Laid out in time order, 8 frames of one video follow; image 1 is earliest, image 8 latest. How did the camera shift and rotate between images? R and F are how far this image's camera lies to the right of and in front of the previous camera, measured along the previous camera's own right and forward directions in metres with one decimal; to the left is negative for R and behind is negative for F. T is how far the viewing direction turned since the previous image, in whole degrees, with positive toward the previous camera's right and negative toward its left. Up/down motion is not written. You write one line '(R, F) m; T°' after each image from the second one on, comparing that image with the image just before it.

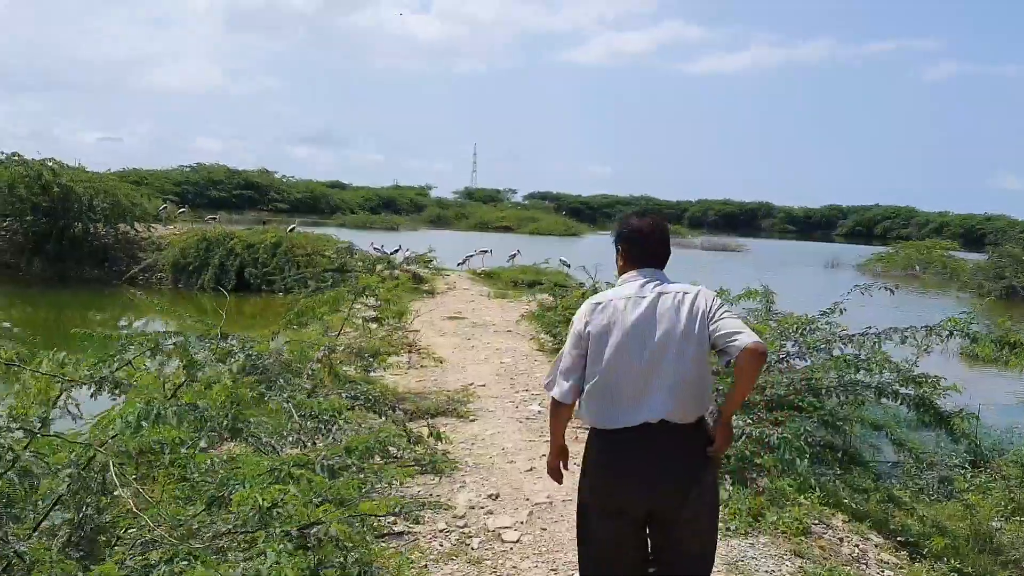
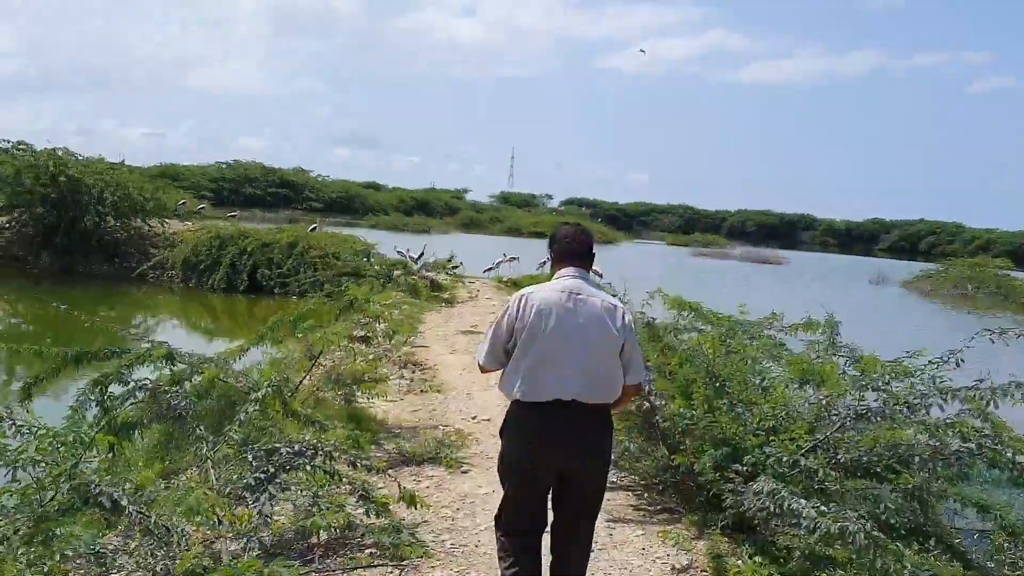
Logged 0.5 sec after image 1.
(+0.2, +1.6) m; -2°
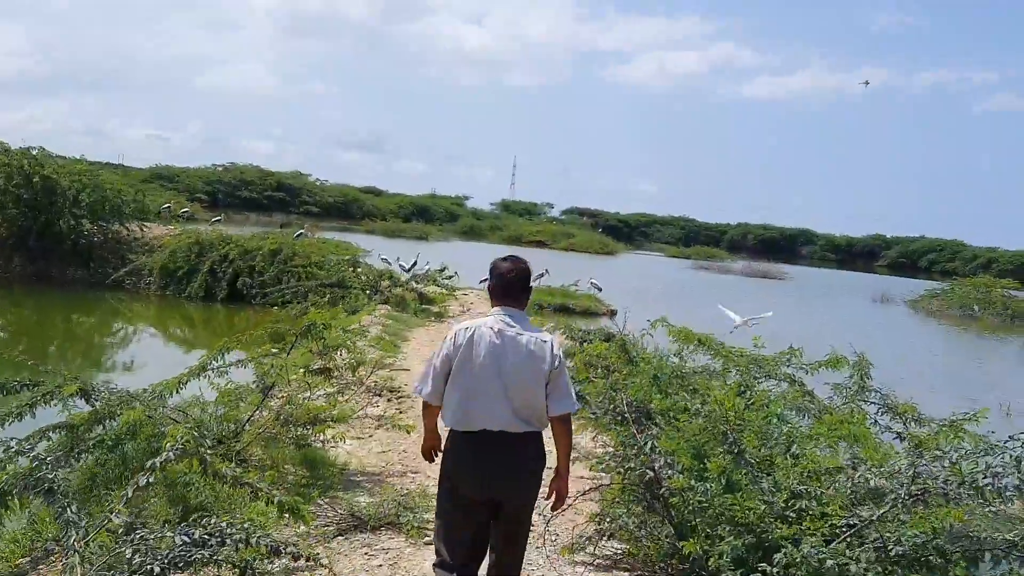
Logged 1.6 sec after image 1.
(+0.1, +1.1) m; 0°
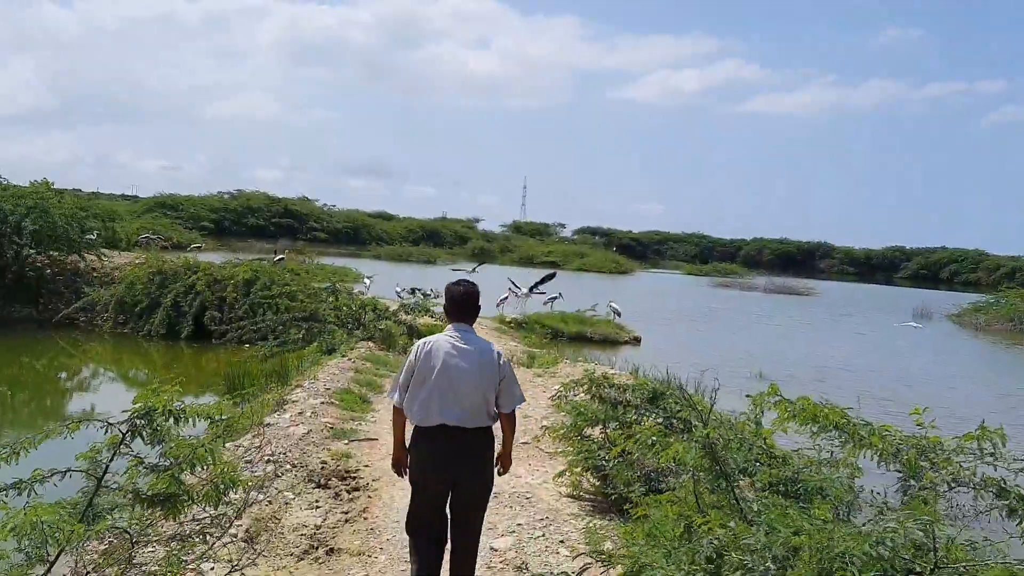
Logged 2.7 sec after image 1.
(+0.1, +3.3) m; -1°
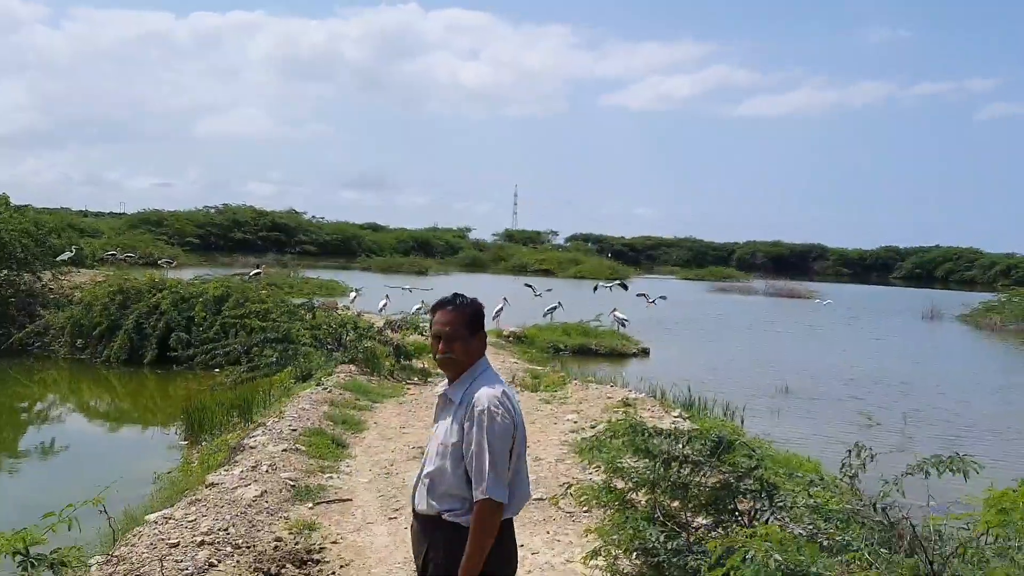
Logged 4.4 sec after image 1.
(-0.1, +1.9) m; 0°
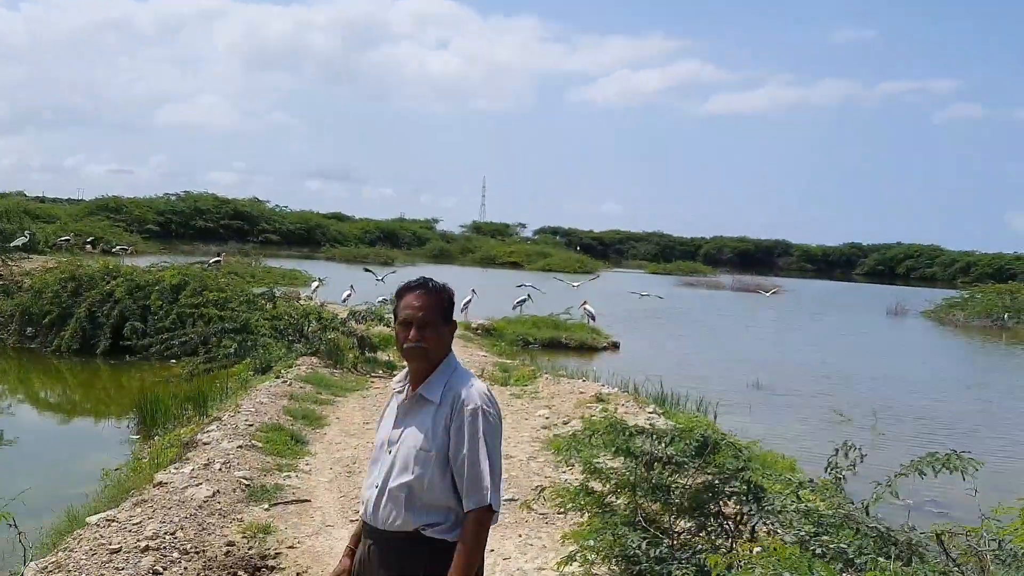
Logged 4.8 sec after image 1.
(0.0, +0.4) m; +2°
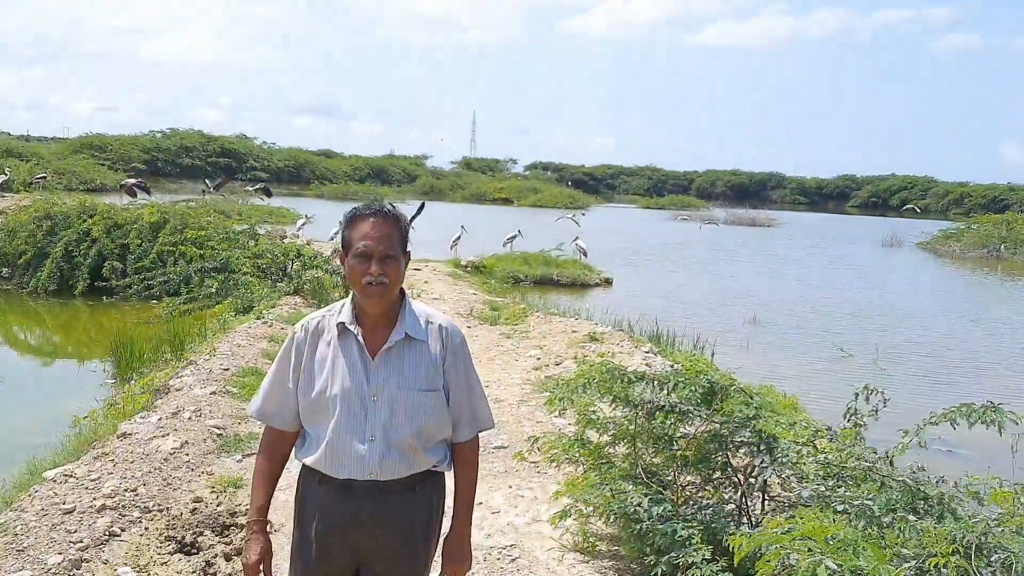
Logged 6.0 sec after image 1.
(0.0, +0.5) m; 0°
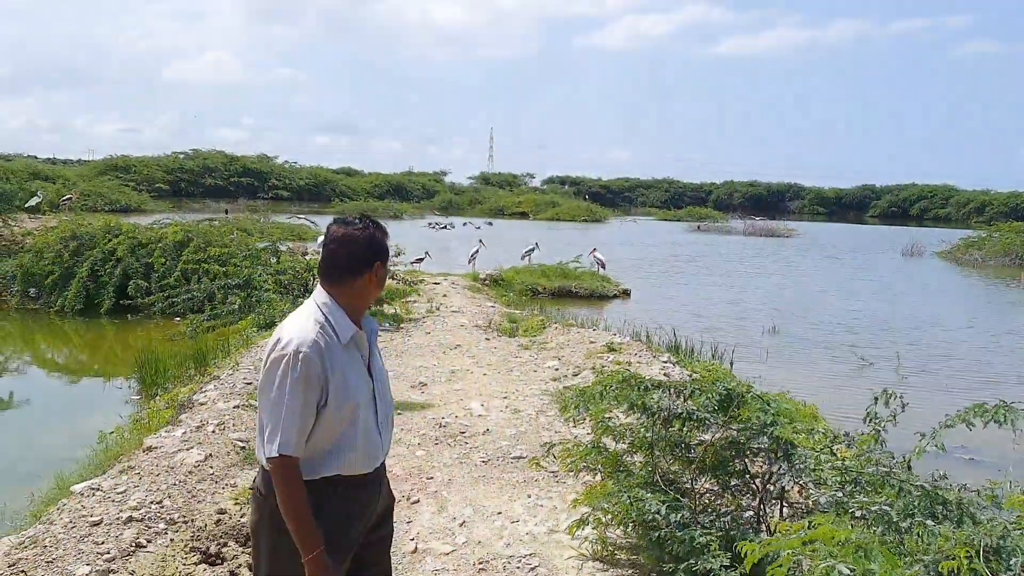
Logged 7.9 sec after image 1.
(0.0, -0.1) m; -1°
